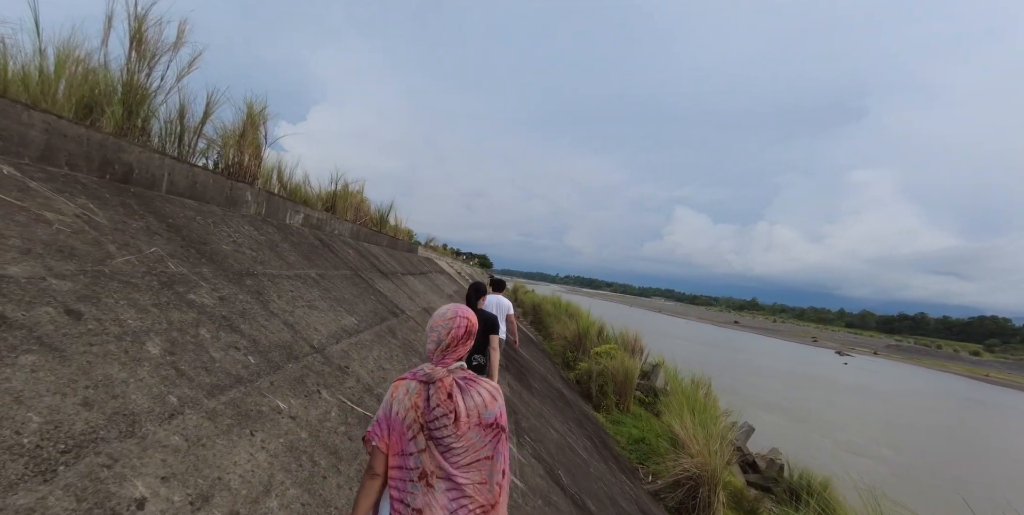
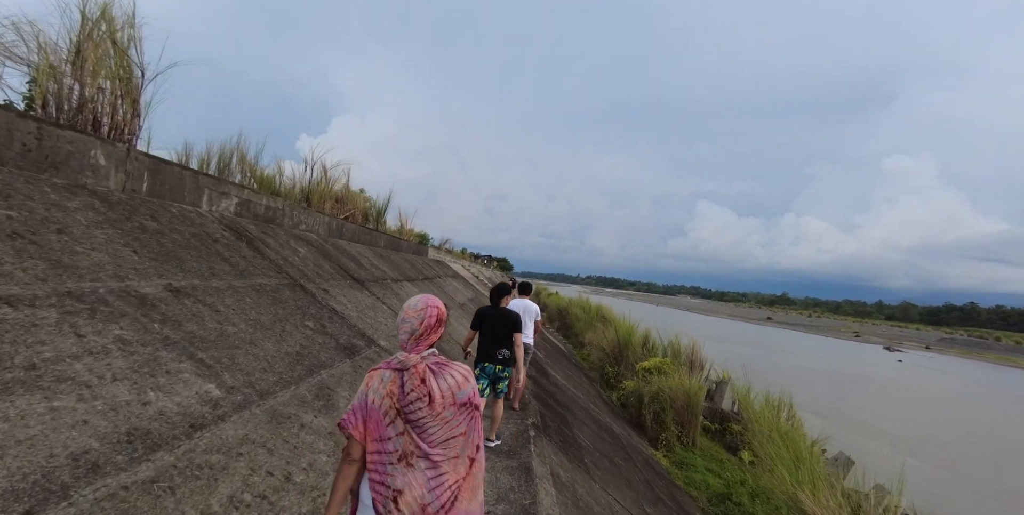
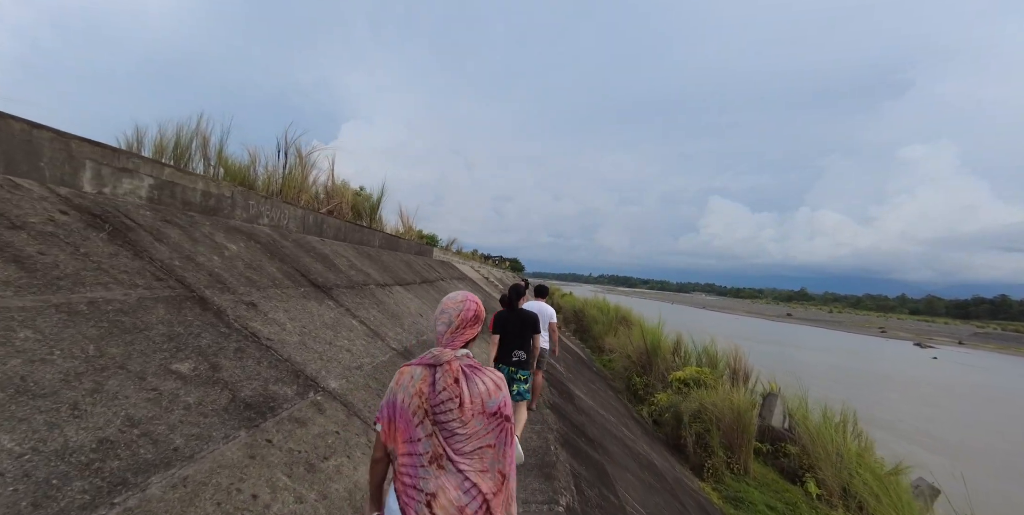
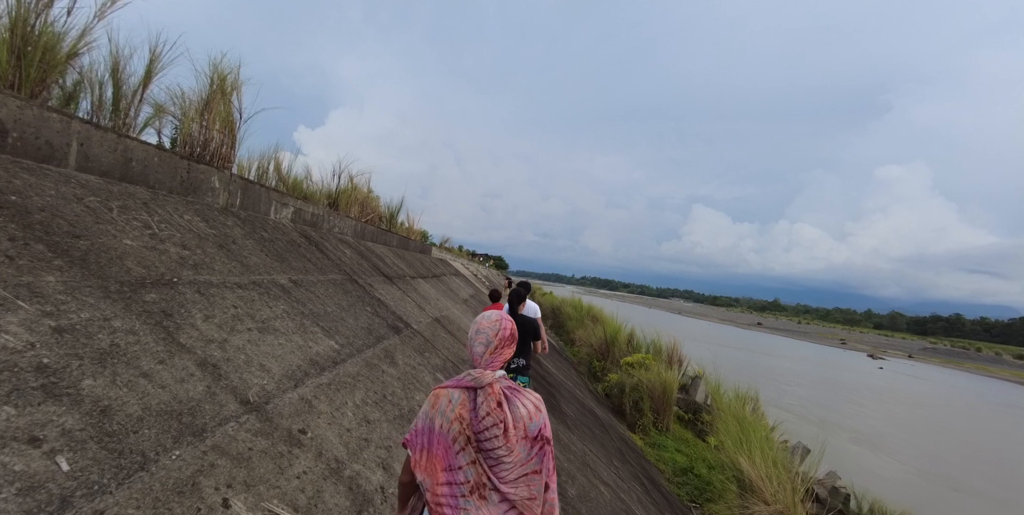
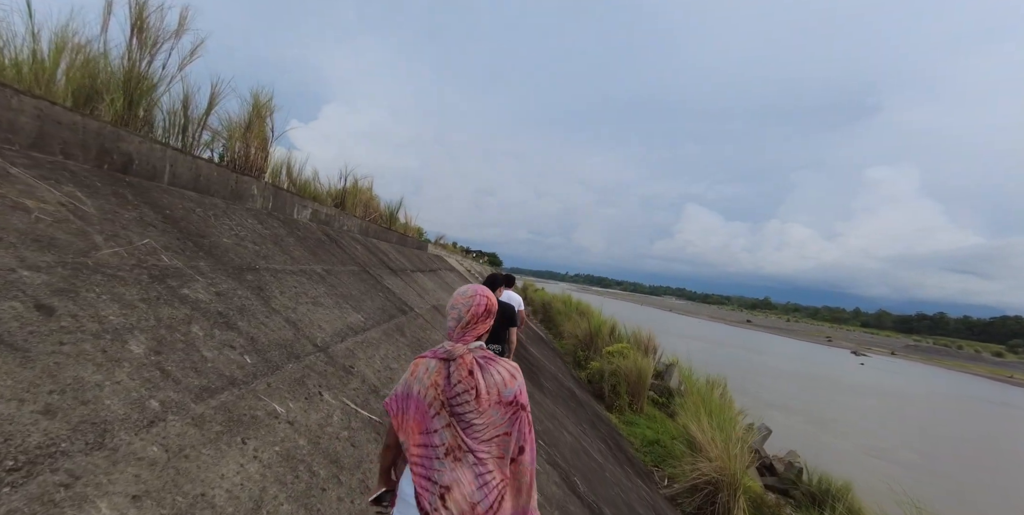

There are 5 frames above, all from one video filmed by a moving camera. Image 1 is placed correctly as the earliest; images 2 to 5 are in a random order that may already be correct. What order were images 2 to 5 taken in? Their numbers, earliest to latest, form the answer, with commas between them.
5, 4, 2, 3
